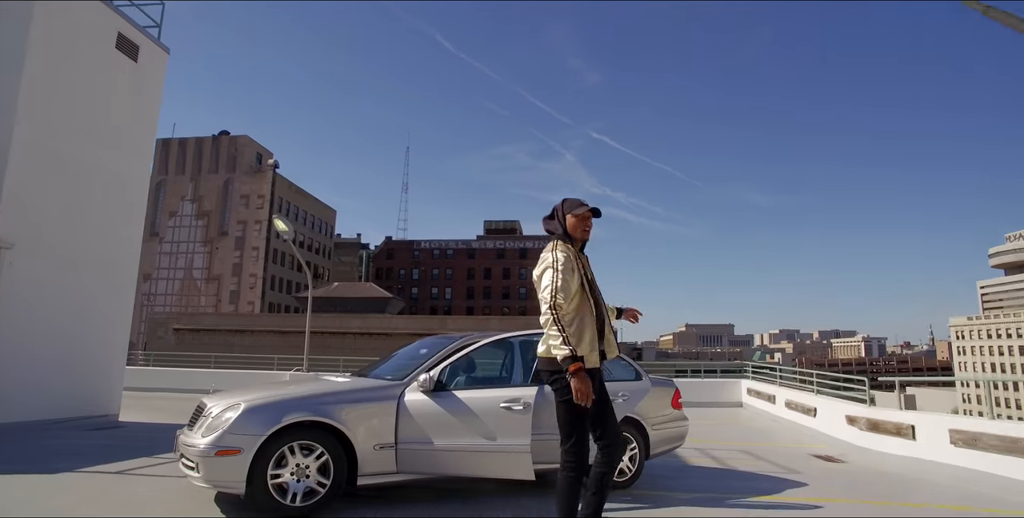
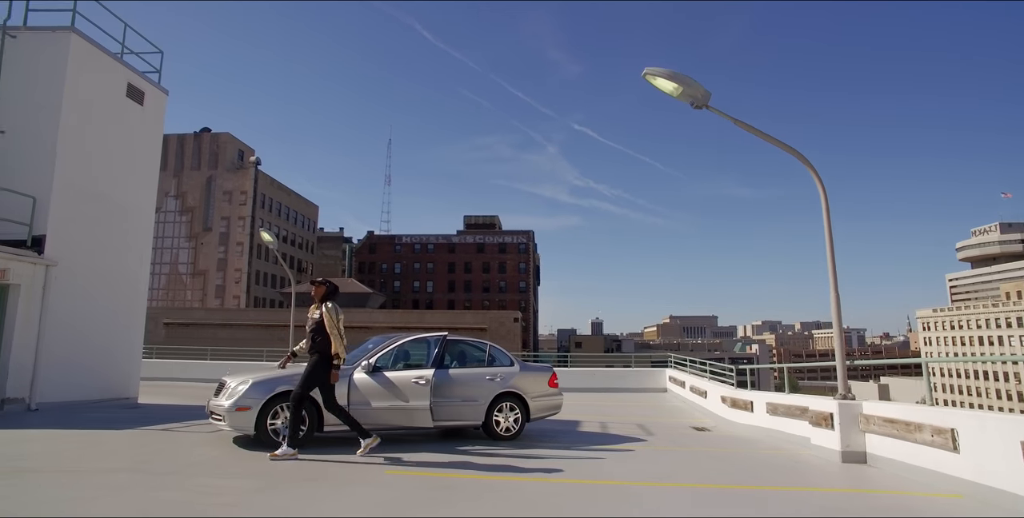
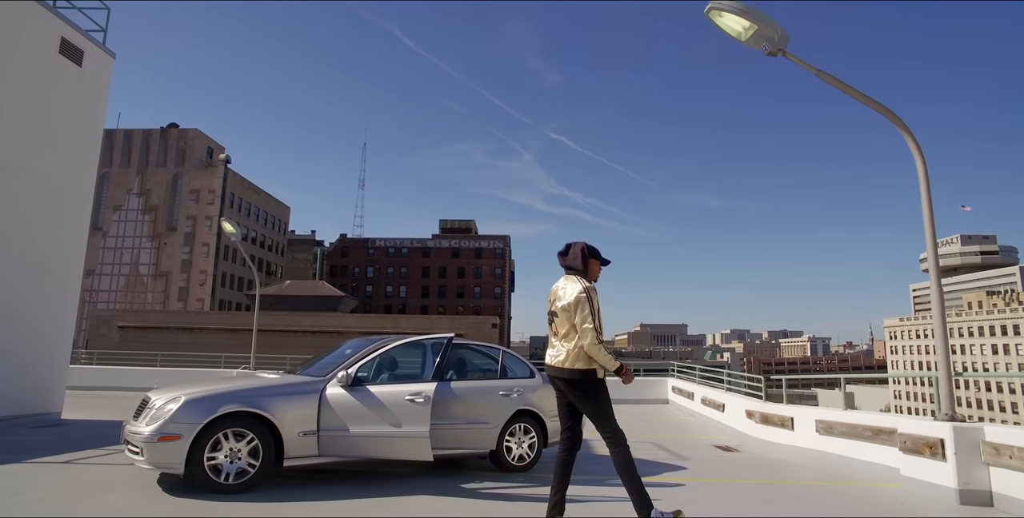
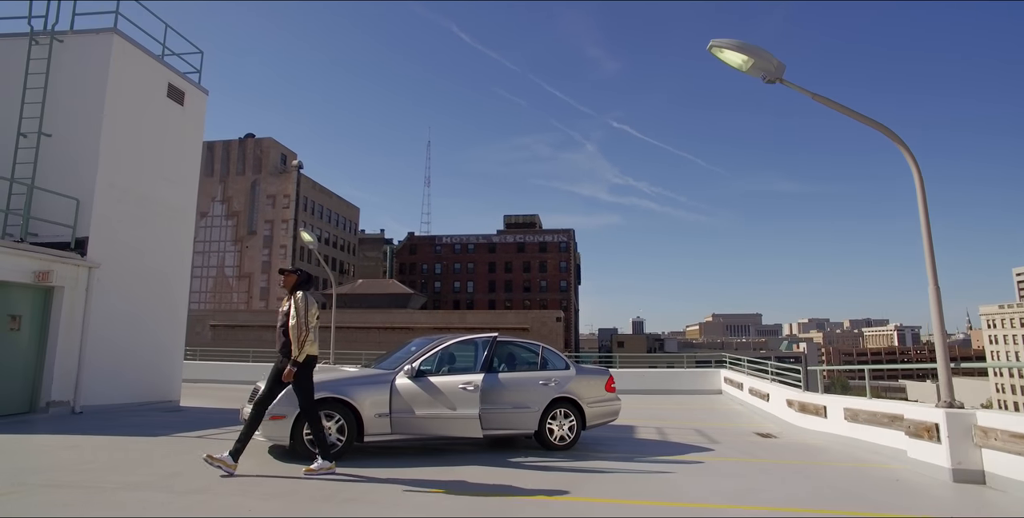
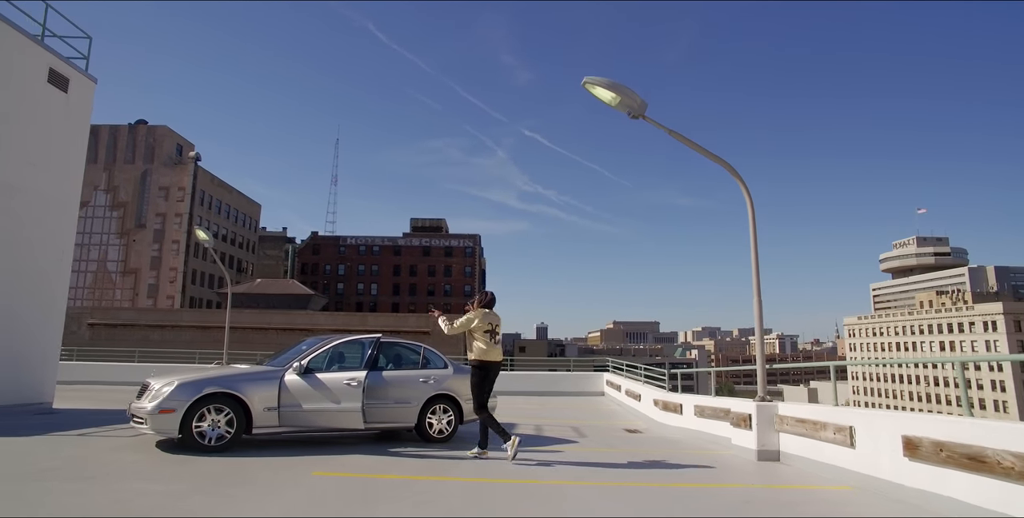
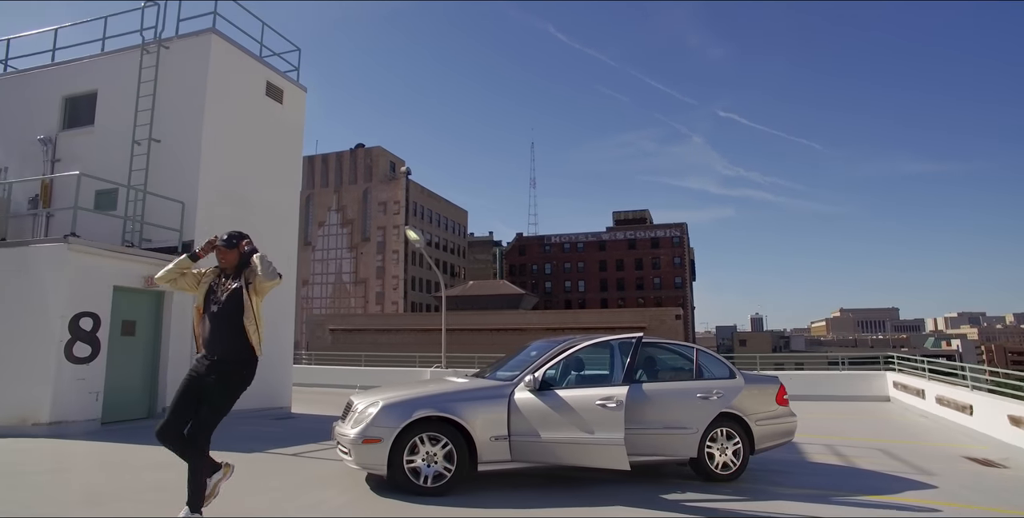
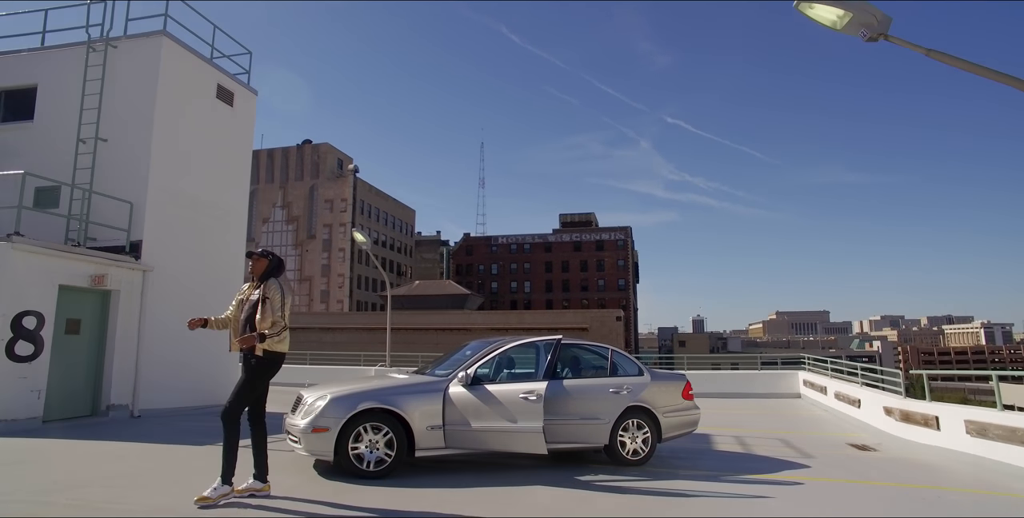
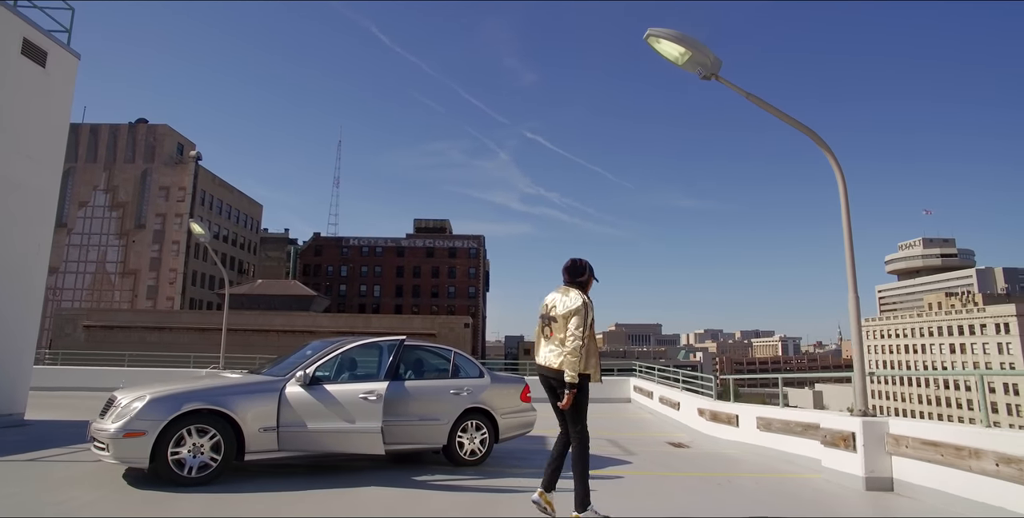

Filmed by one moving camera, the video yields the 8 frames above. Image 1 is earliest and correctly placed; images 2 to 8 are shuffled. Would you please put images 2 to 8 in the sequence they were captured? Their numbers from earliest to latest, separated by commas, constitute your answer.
3, 8, 5, 2, 4, 7, 6
